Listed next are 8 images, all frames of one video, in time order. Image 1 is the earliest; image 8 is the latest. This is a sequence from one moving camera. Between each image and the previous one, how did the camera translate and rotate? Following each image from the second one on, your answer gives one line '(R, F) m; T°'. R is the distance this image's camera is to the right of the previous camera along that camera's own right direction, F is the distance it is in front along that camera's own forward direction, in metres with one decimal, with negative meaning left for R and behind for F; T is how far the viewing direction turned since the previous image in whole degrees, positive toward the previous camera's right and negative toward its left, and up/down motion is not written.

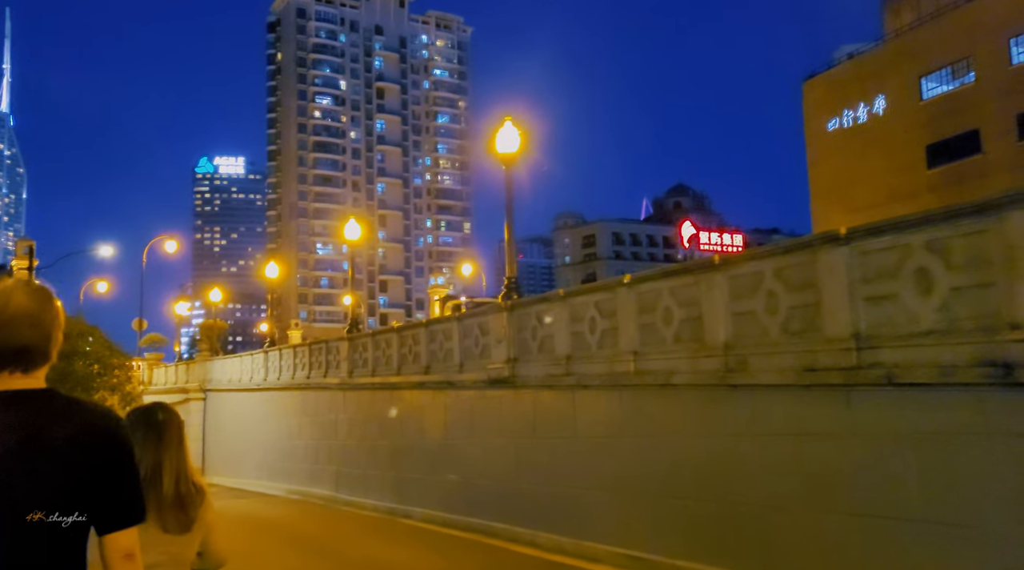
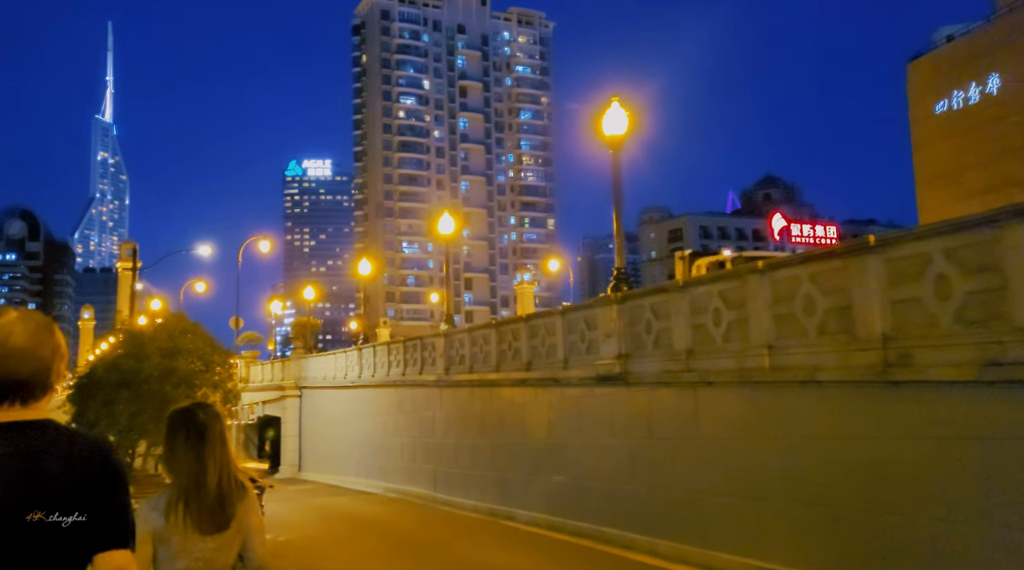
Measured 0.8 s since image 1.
(-0.4, +0.8) m; -5°
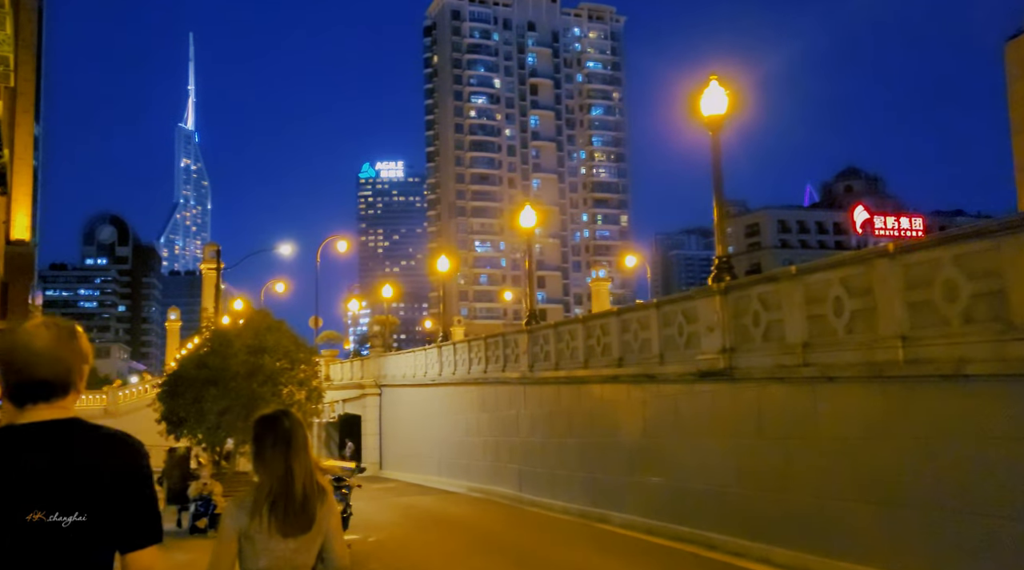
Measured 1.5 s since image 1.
(-0.3, +0.7) m; -4°
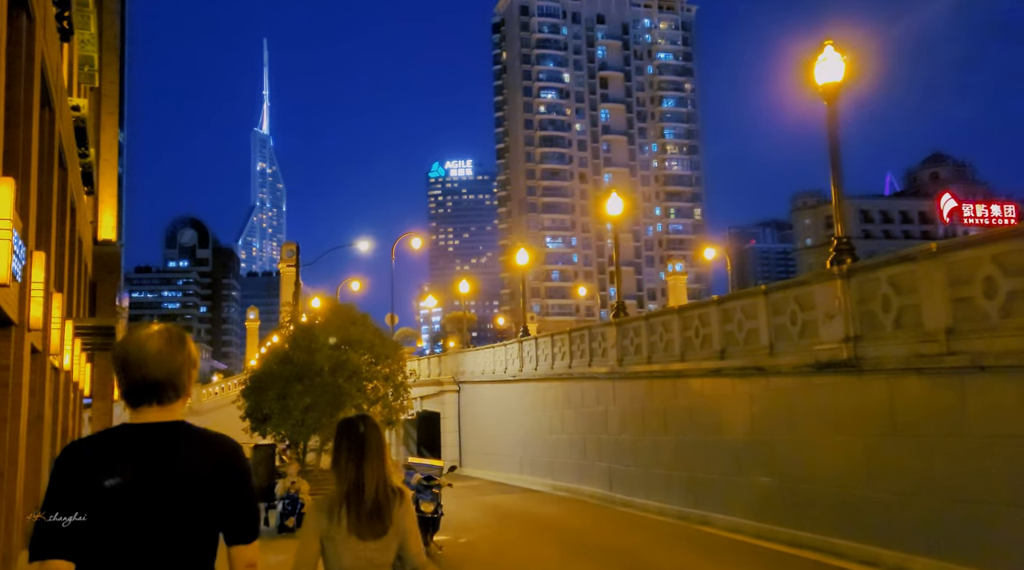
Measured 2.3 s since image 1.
(-0.4, +0.9) m; -4°
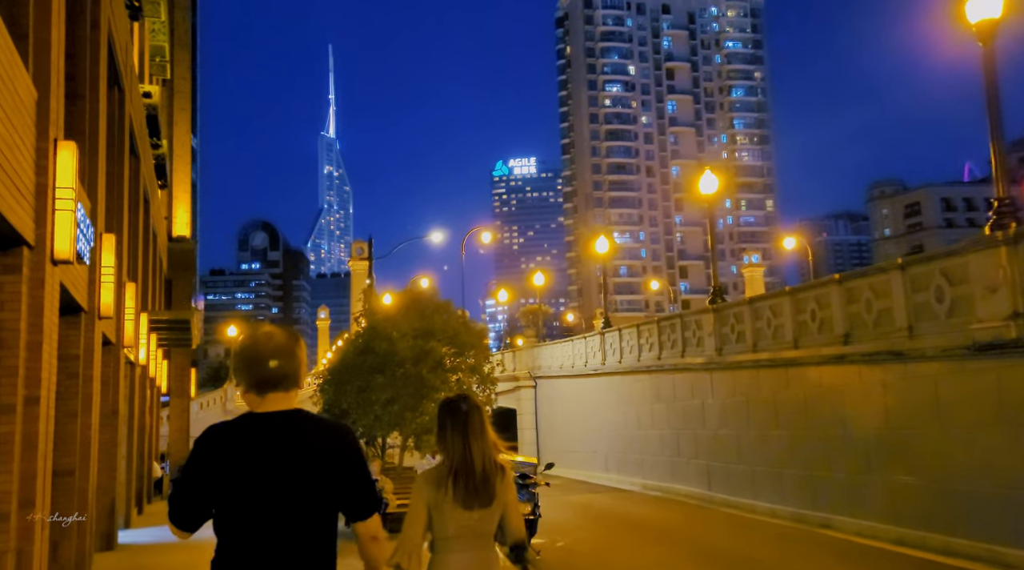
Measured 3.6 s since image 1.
(-0.5, +1.4) m; -4°
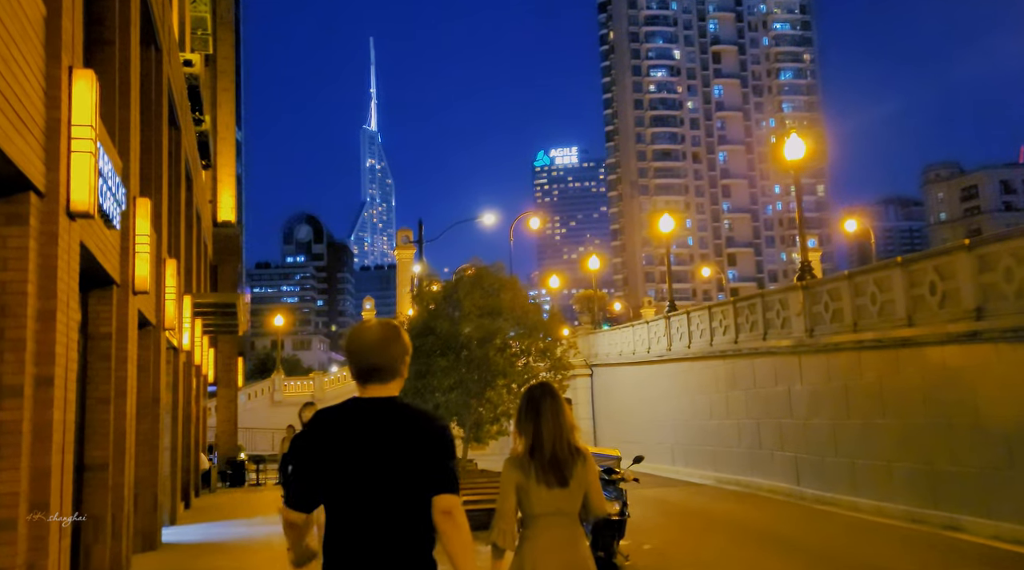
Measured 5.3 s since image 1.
(-0.5, +1.8) m; -2°
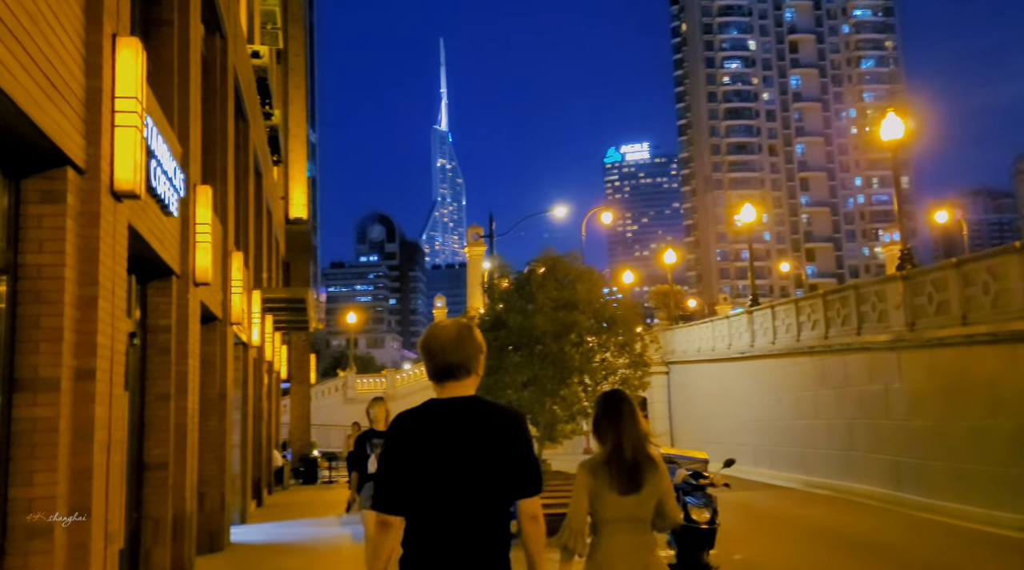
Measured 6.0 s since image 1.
(-0.1, +0.8) m; -4°
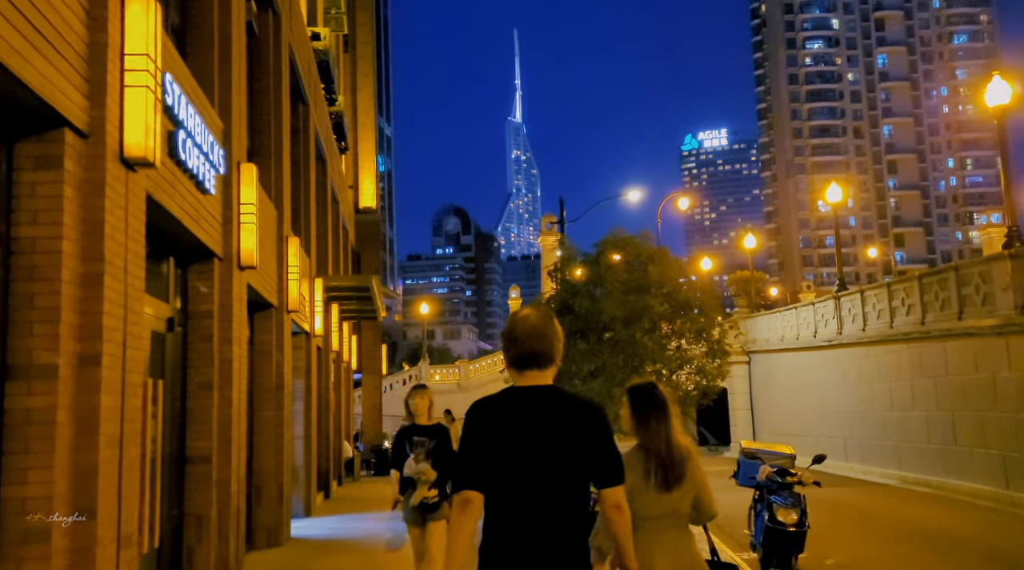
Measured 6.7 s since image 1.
(+0.1, +0.9) m; -4°
